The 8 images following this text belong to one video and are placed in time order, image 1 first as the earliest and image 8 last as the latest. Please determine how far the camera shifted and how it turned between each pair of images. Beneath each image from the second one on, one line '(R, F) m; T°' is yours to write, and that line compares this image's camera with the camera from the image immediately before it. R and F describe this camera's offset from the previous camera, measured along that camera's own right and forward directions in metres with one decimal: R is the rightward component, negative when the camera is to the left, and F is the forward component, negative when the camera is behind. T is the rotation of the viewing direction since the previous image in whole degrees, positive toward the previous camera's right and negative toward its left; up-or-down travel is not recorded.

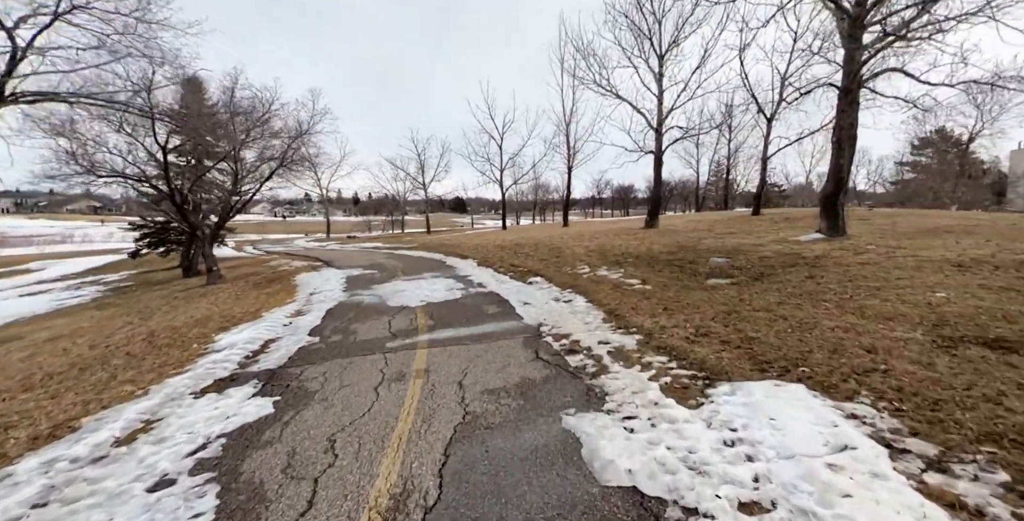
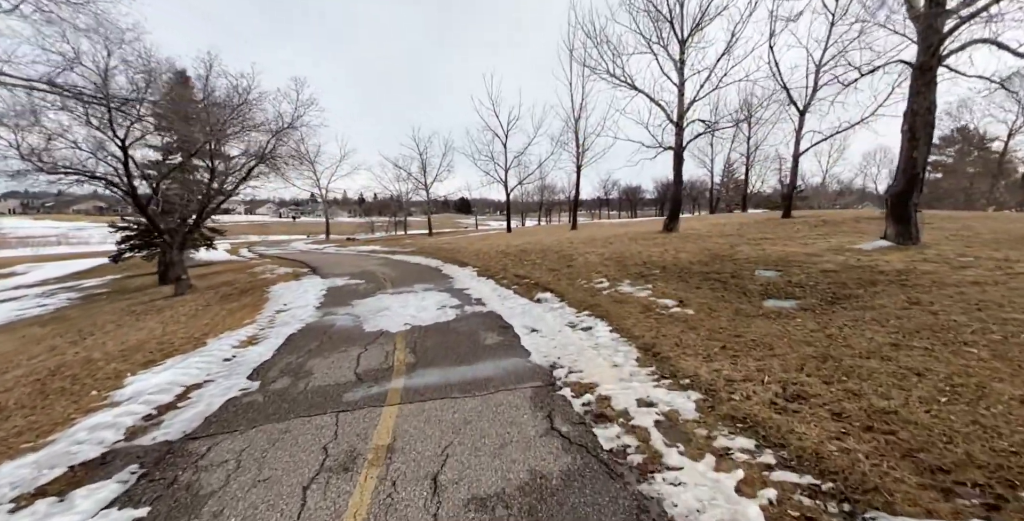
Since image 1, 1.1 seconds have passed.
(0.0, +1.5) m; -1°
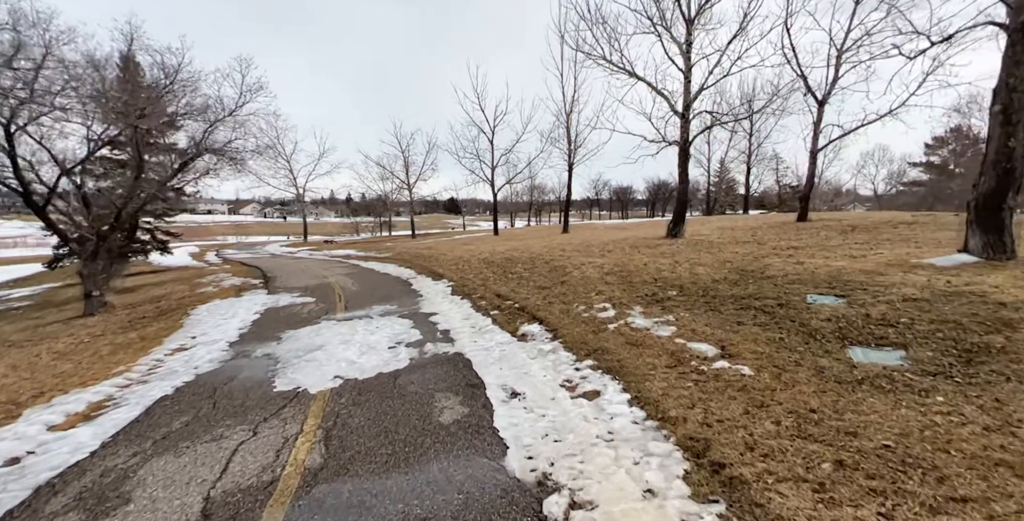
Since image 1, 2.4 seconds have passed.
(+0.2, +1.9) m; +1°
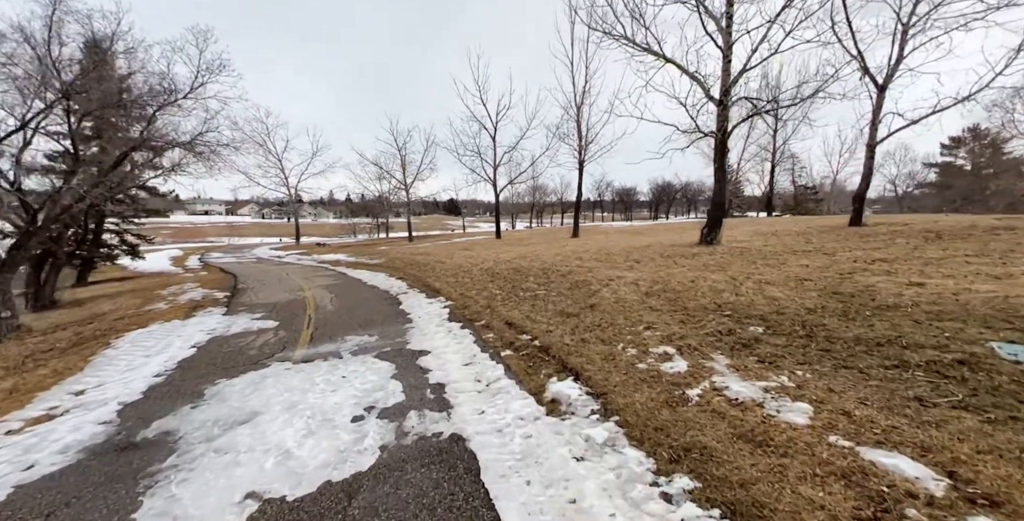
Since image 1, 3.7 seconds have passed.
(-0.3, +2.0) m; 0°
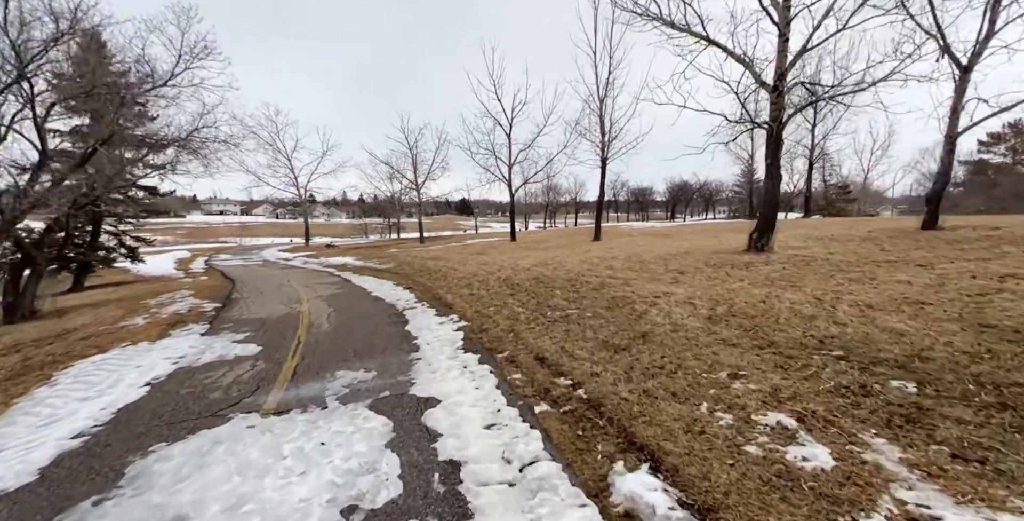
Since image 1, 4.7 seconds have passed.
(-0.3, +1.4) m; -2°
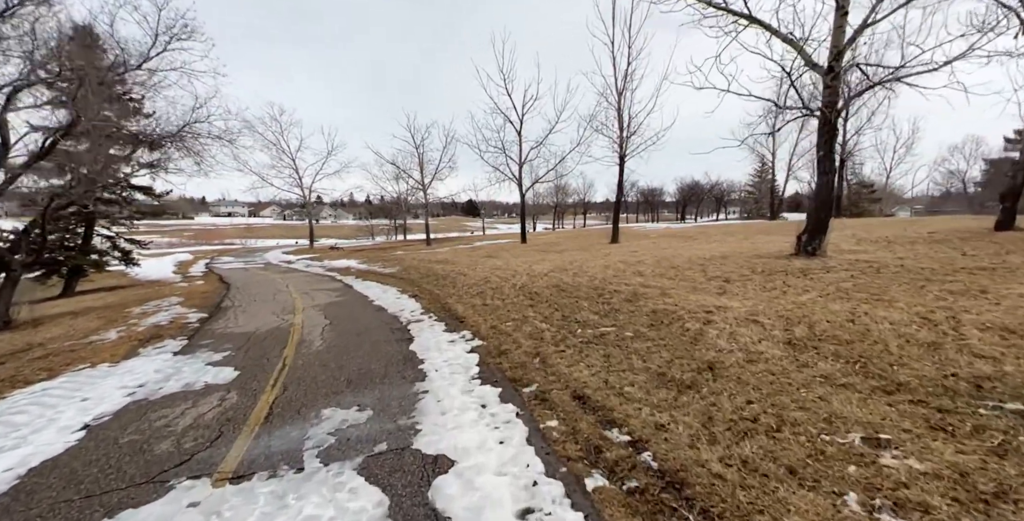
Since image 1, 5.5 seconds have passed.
(-0.3, +1.1) m; -1°
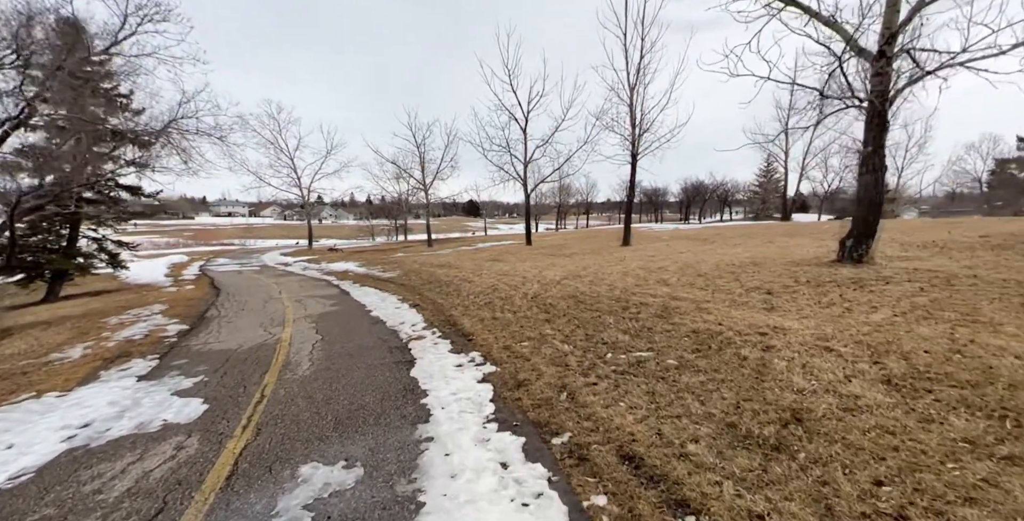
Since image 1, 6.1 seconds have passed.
(-0.2, +0.9) m; 0°
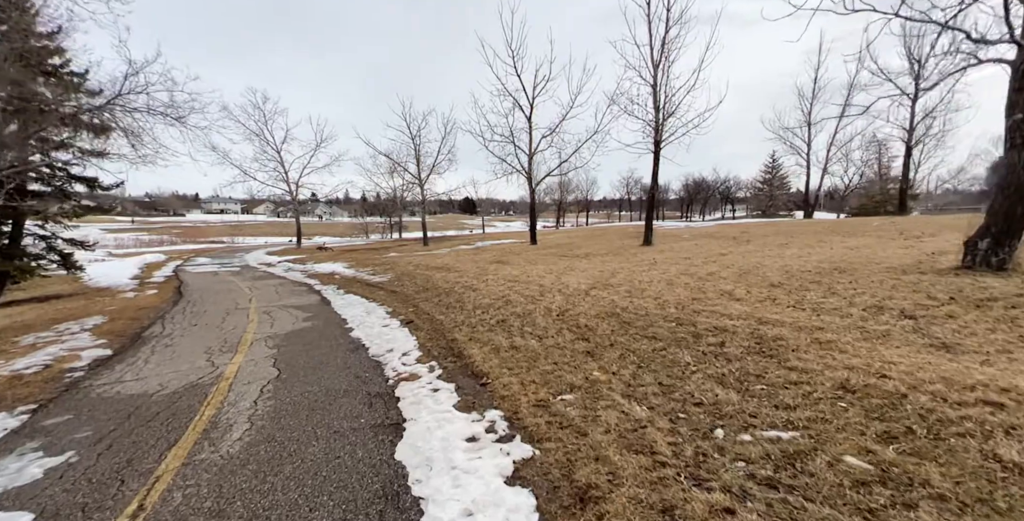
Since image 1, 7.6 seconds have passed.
(-0.4, +2.1) m; 0°
